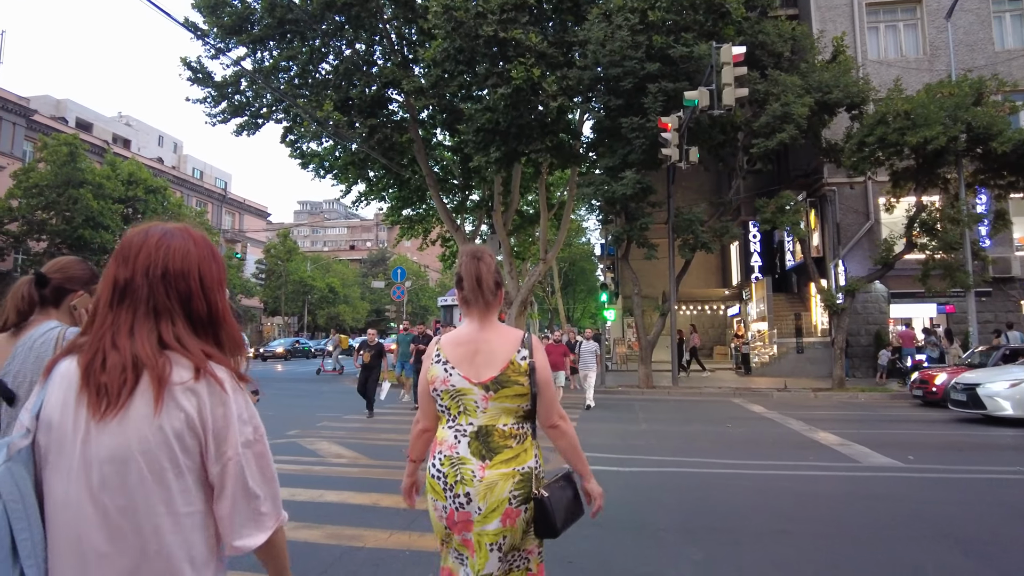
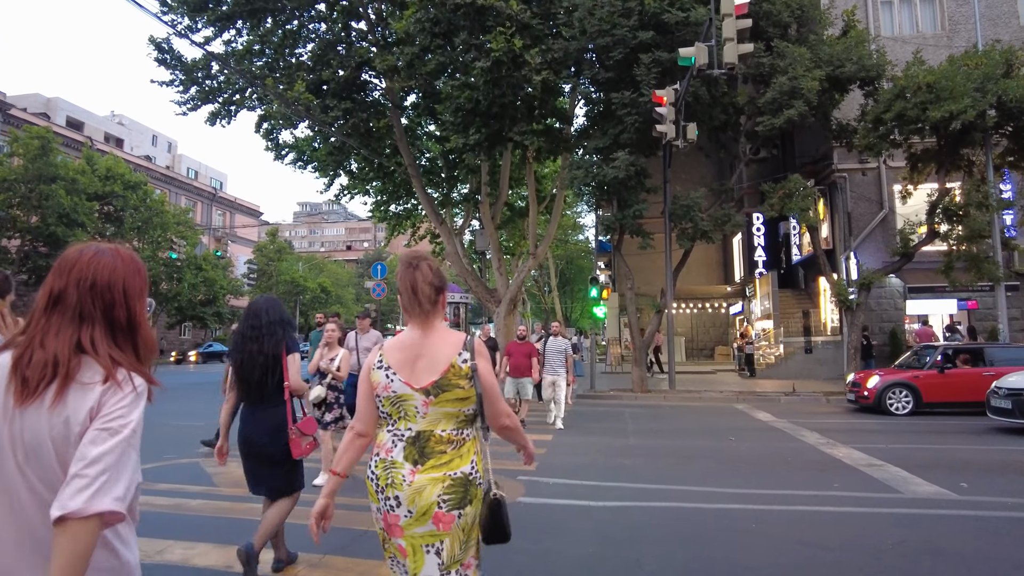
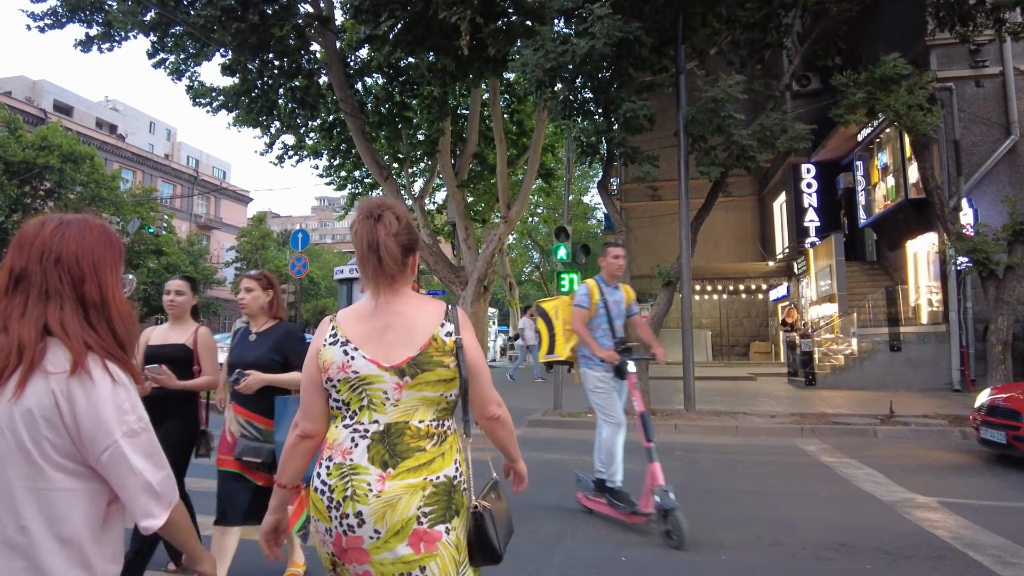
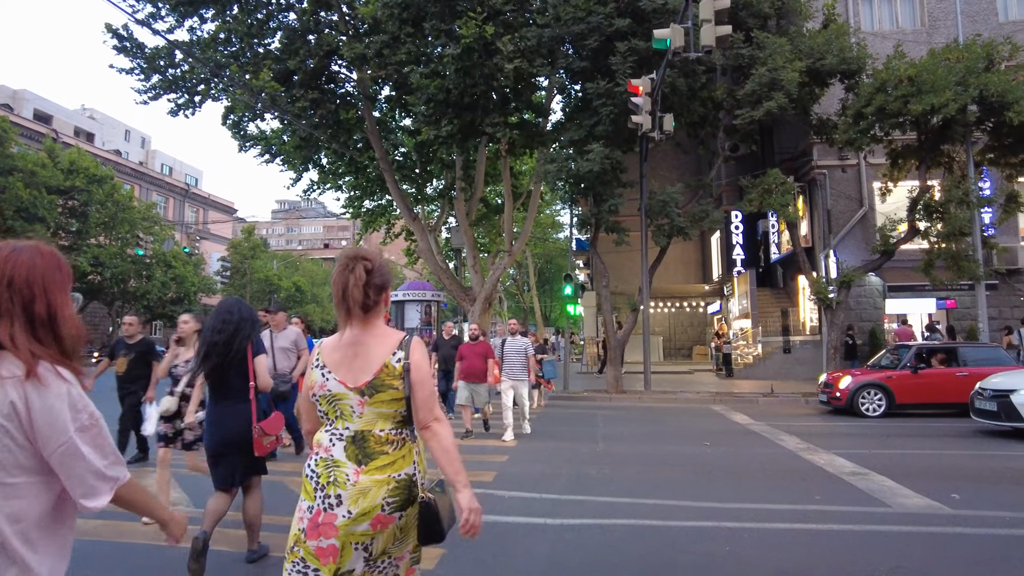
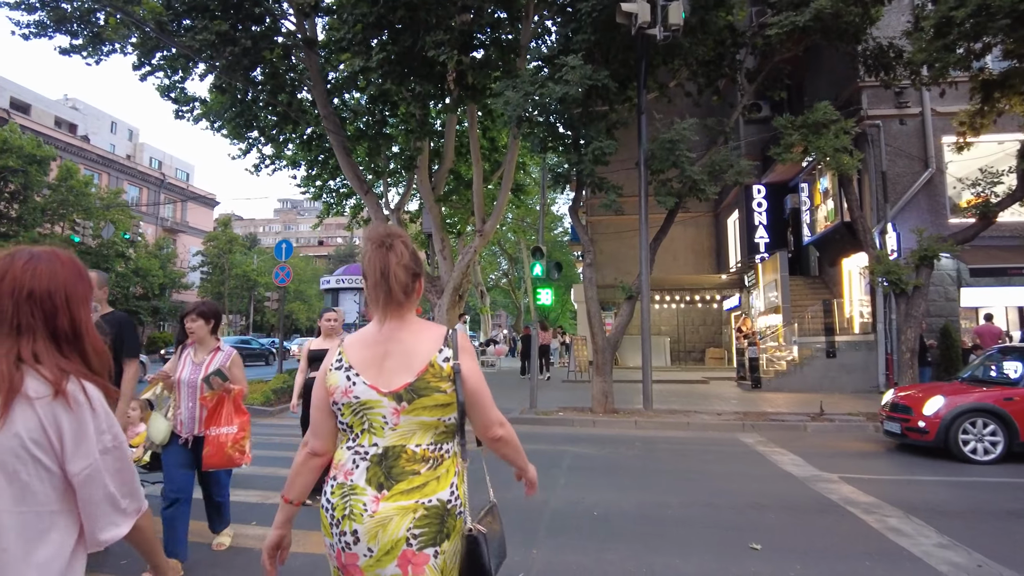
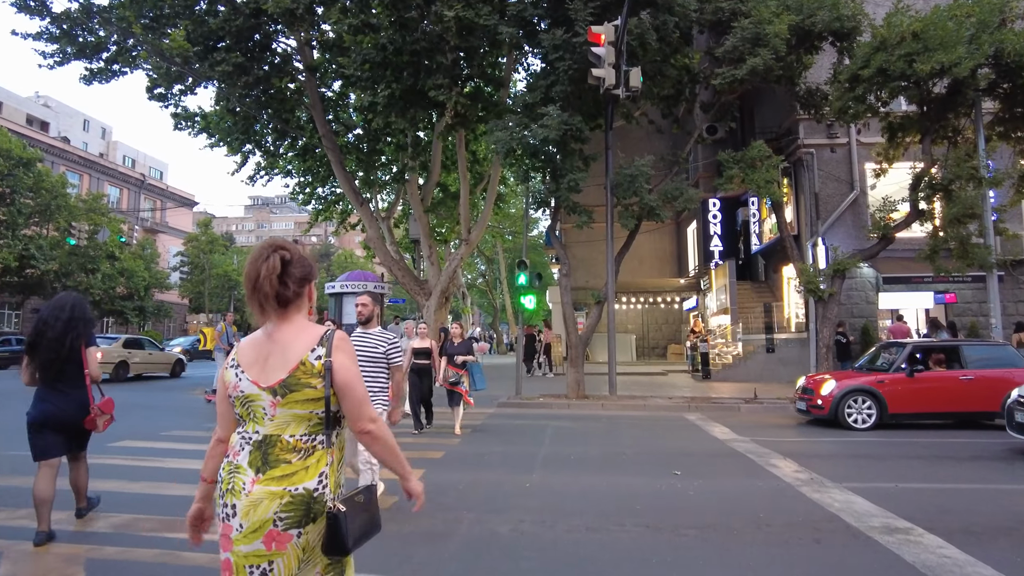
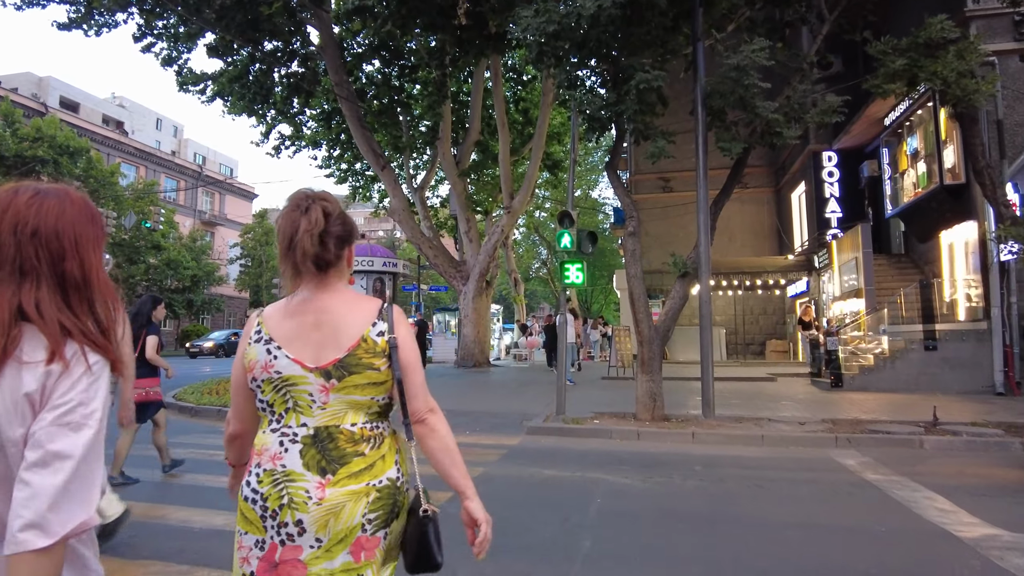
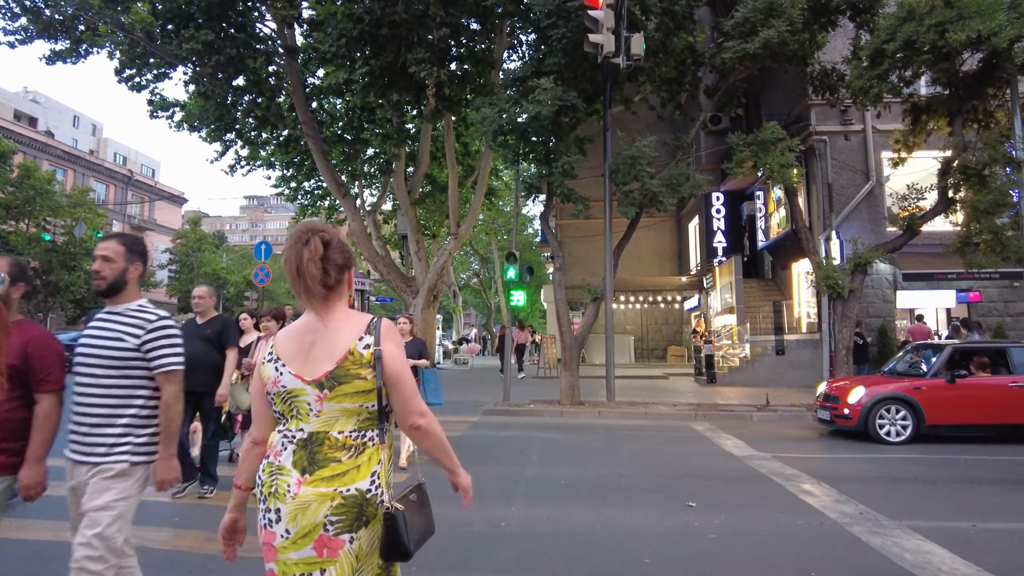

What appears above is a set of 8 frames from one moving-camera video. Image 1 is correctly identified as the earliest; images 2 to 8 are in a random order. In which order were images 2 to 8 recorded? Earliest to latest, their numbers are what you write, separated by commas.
2, 4, 6, 8, 5, 3, 7
